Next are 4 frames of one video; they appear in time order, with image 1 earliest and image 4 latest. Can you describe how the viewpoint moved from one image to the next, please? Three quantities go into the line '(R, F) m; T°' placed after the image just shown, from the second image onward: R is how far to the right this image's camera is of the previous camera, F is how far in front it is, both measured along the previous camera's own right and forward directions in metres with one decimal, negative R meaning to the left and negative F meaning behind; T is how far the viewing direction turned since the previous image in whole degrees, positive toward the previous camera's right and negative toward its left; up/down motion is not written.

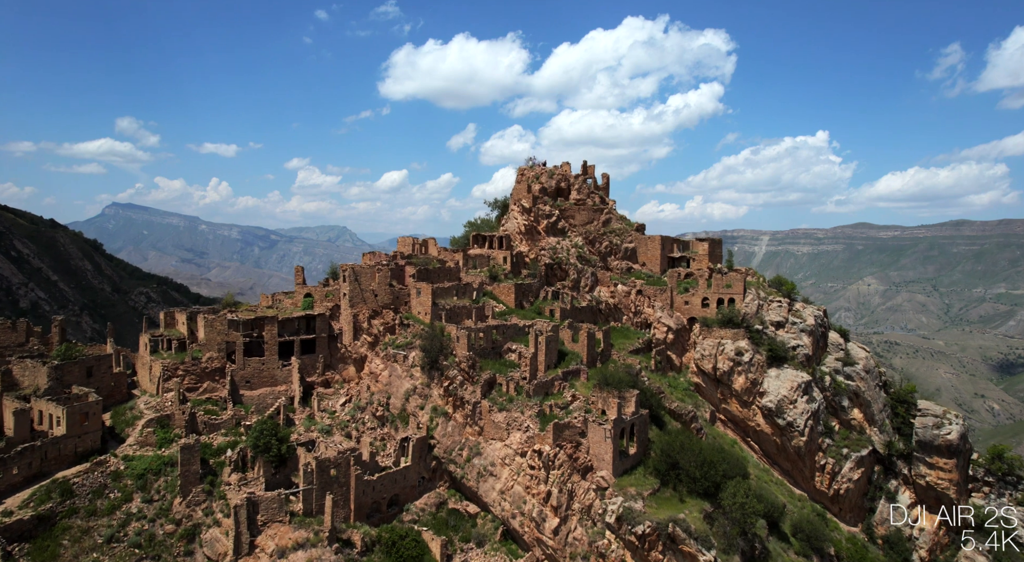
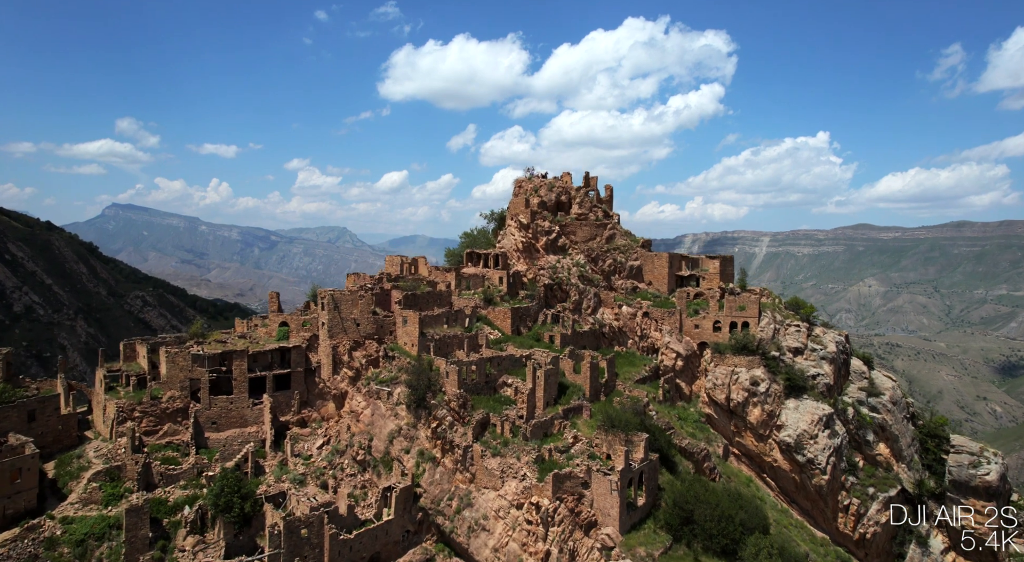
(+0.2, +3.0) m; 0°
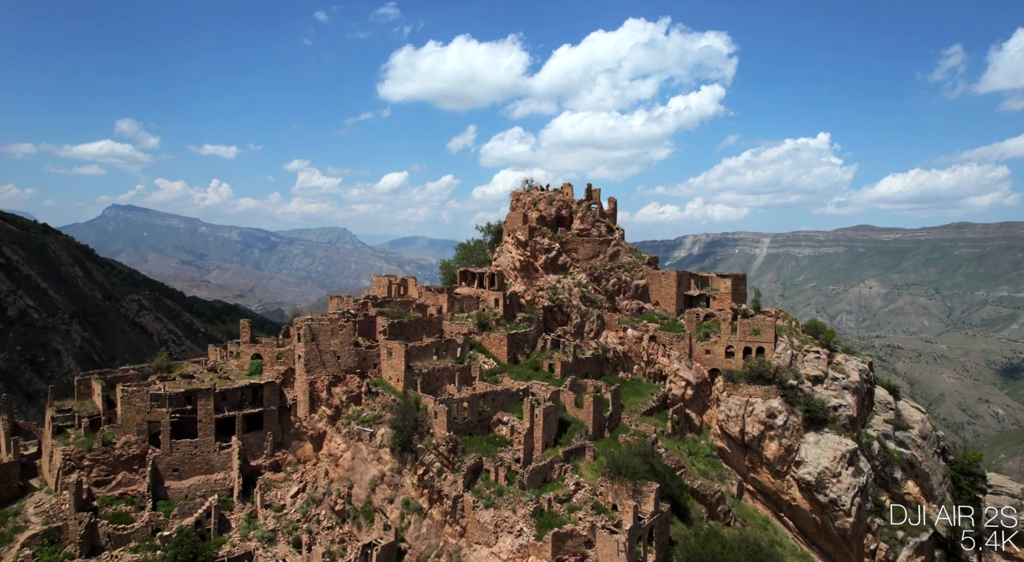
(+0.2, +2.8) m; 0°
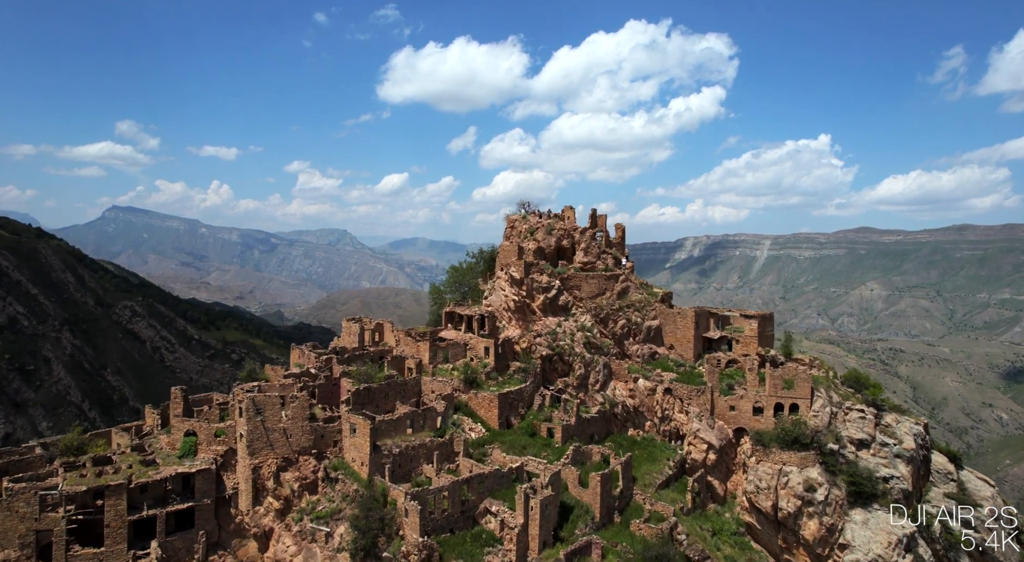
(+0.3, +5.1) m; 0°
